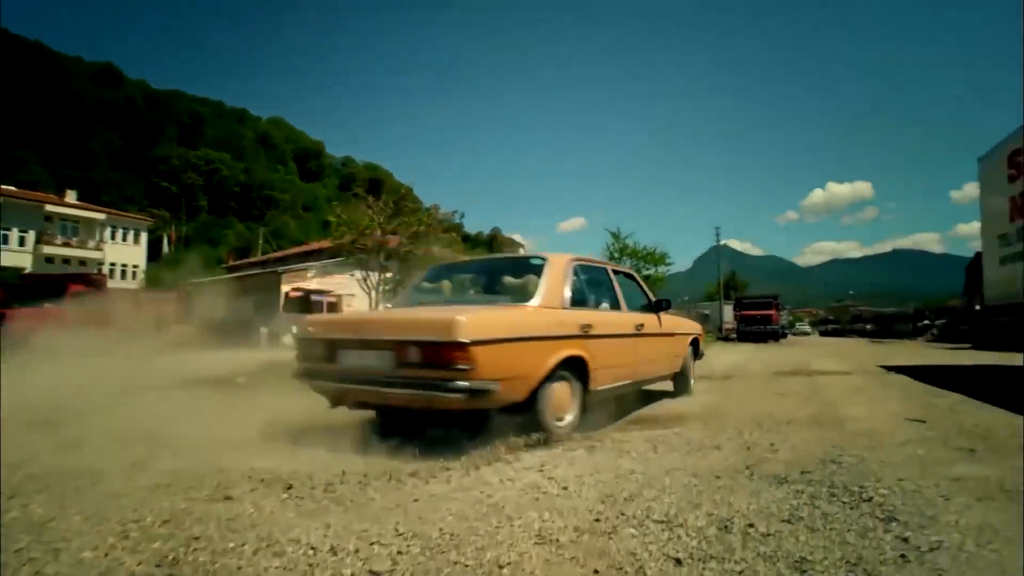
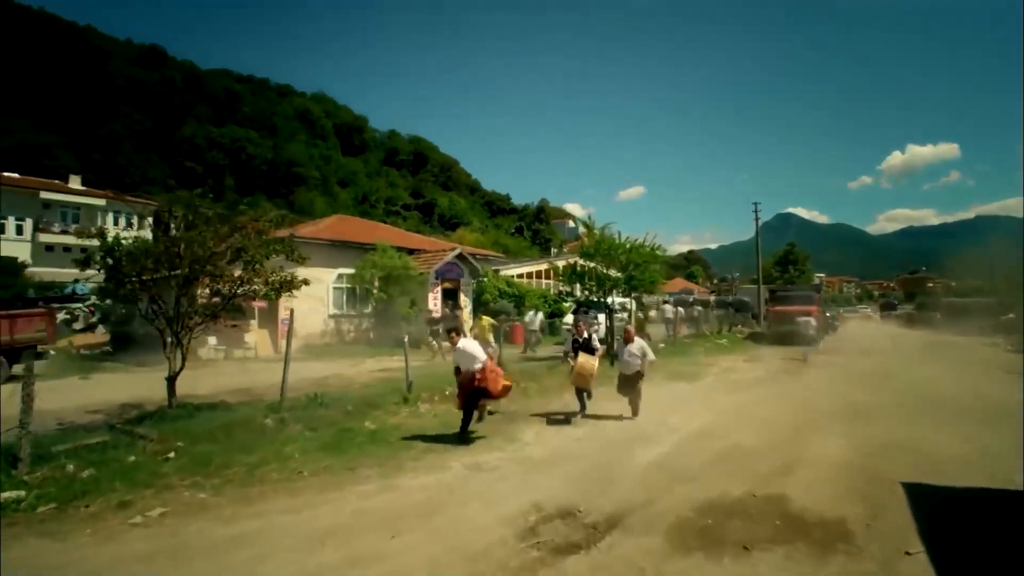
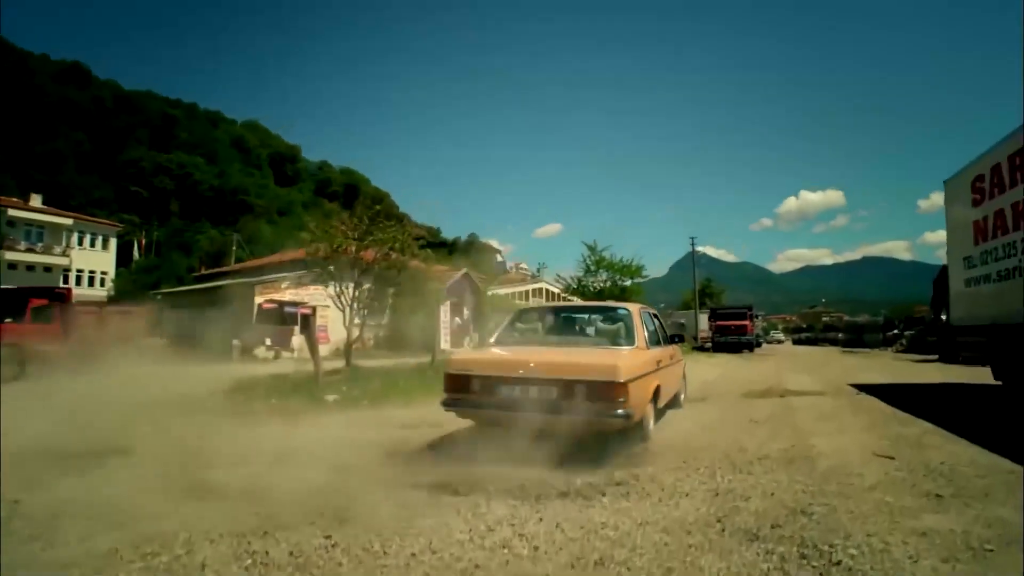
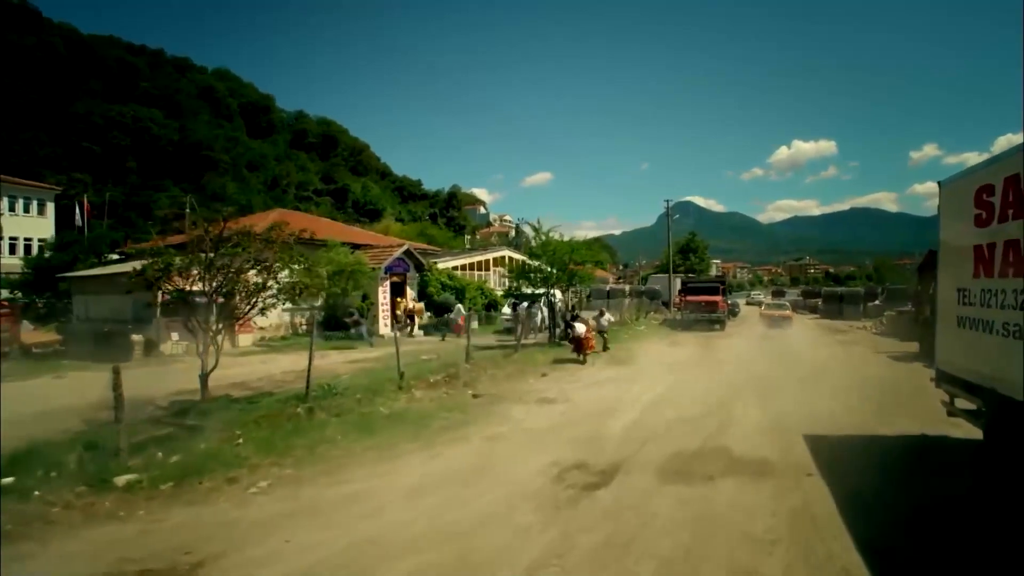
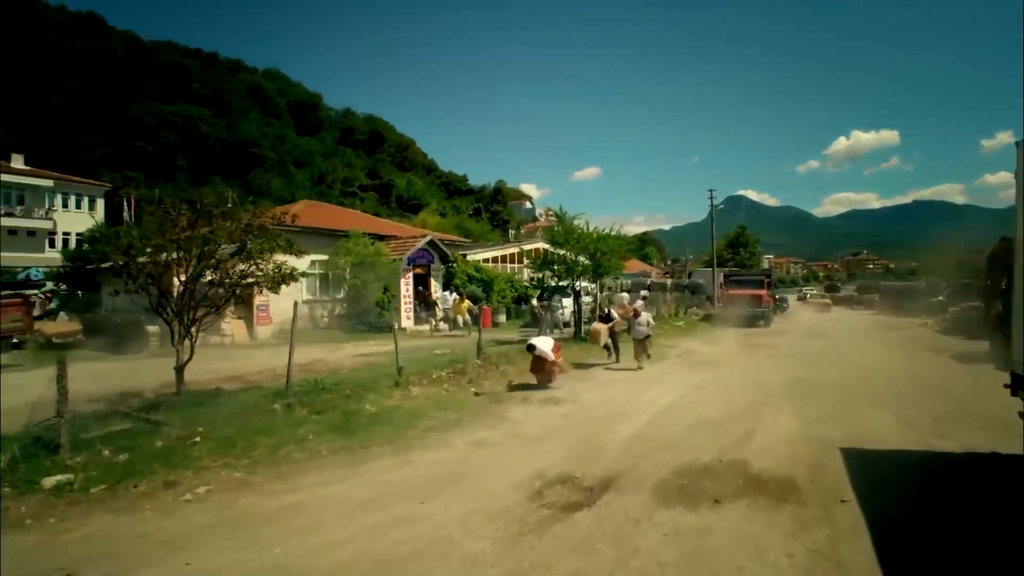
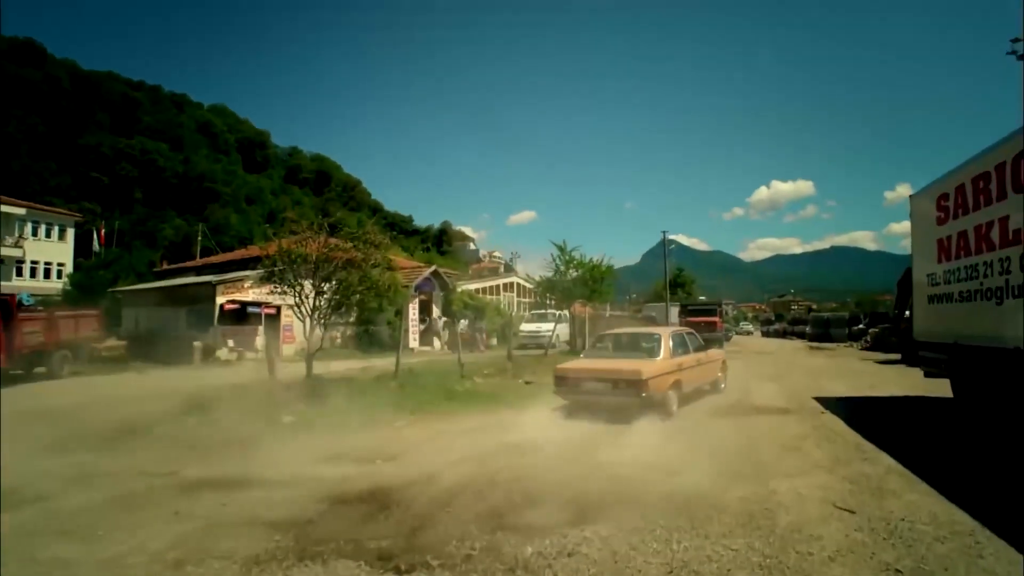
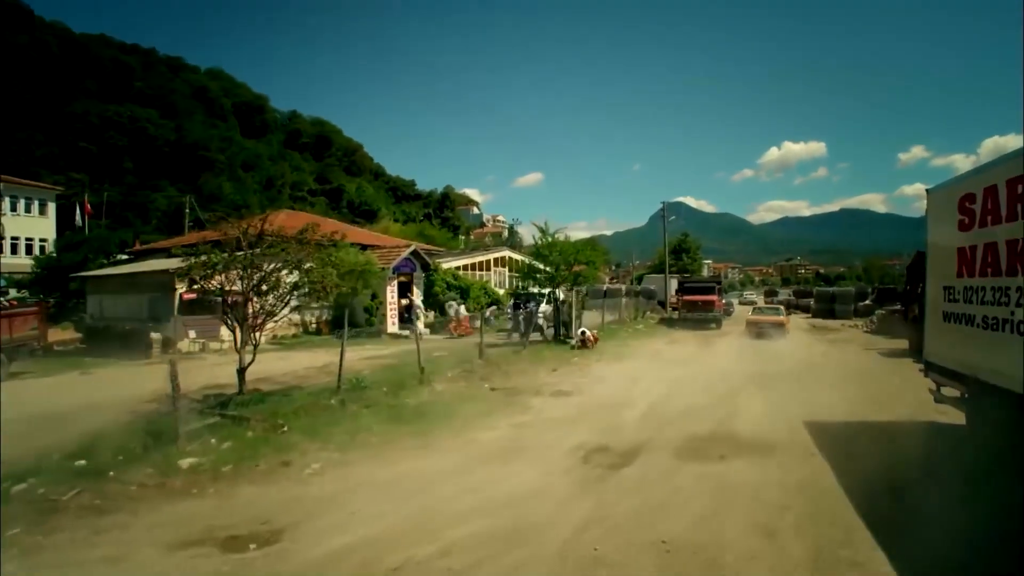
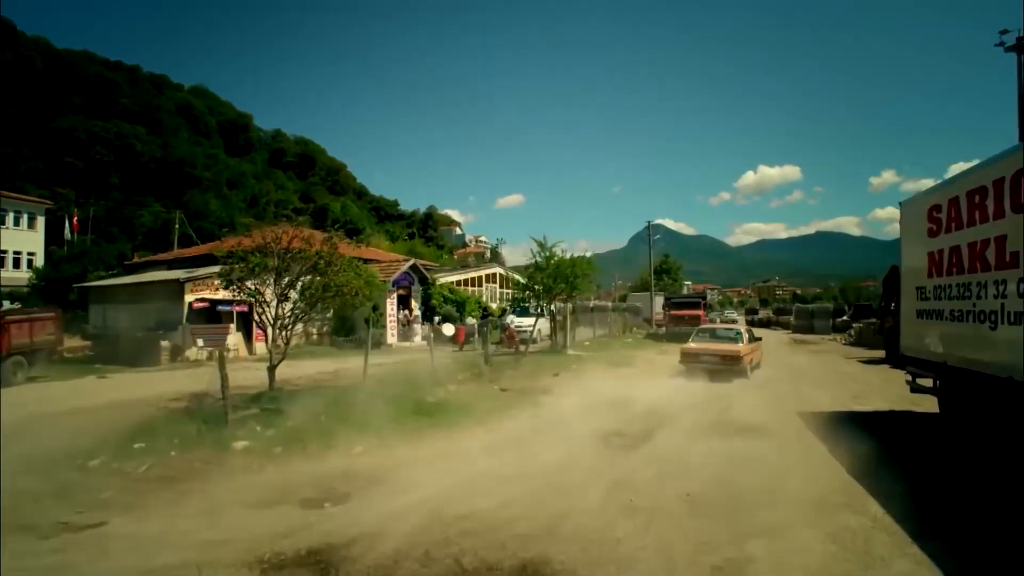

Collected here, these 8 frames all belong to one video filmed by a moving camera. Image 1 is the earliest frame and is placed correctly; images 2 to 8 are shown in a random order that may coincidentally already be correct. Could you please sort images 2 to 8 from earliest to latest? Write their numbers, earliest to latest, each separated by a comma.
3, 6, 8, 7, 4, 5, 2
